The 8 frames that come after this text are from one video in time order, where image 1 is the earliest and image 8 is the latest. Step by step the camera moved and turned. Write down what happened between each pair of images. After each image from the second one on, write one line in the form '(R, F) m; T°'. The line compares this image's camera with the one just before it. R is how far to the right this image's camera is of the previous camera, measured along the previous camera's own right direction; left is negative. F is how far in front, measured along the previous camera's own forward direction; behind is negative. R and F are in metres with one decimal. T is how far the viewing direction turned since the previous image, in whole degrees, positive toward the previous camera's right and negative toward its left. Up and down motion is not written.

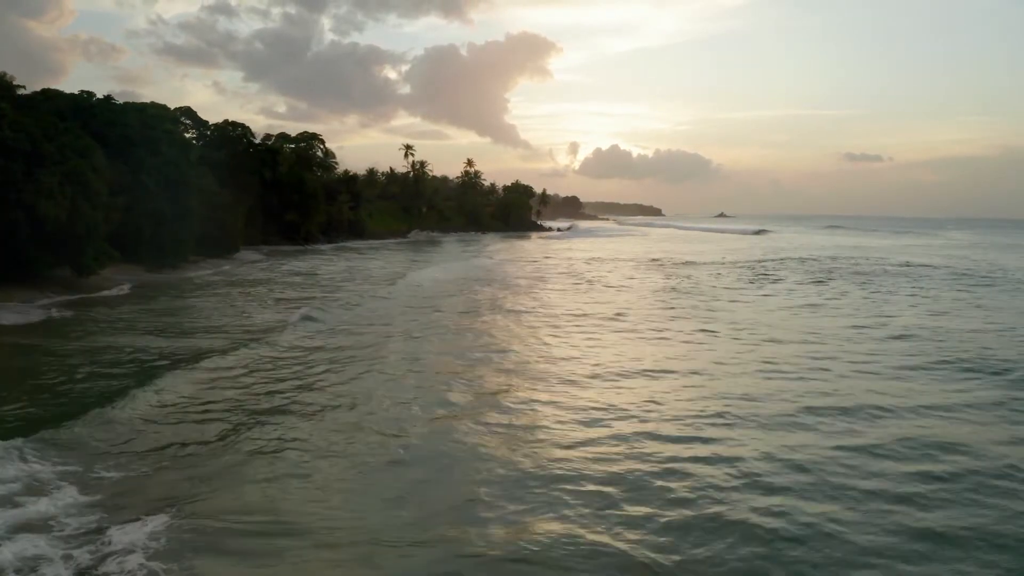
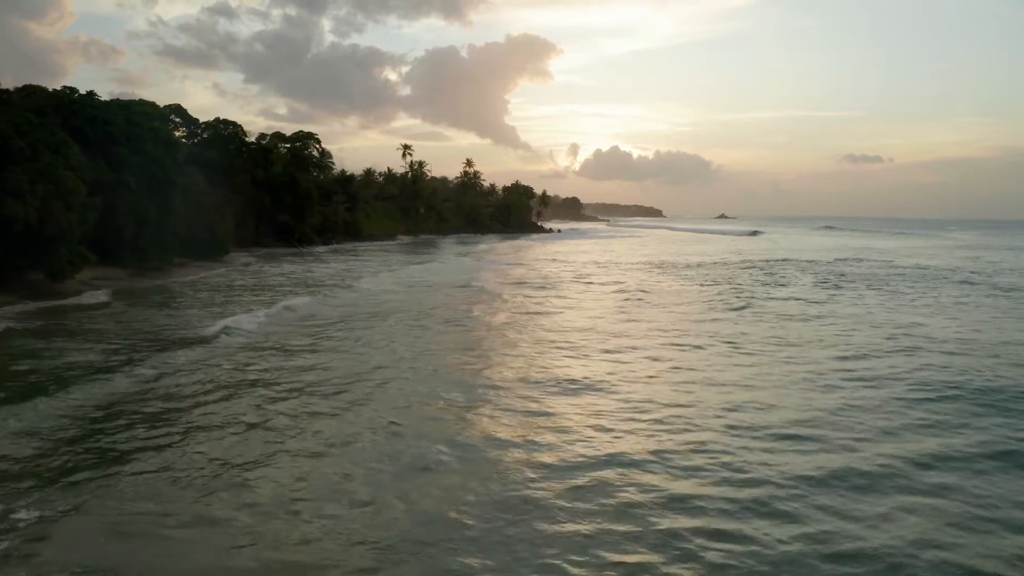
(+0.1, +1.2) m; 0°
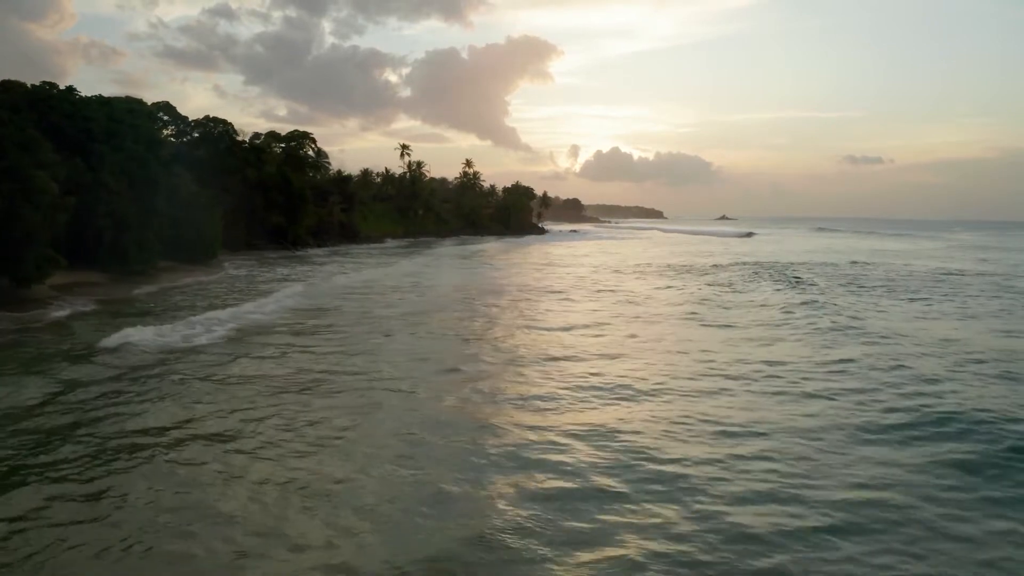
(0.0, +1.5) m; 0°
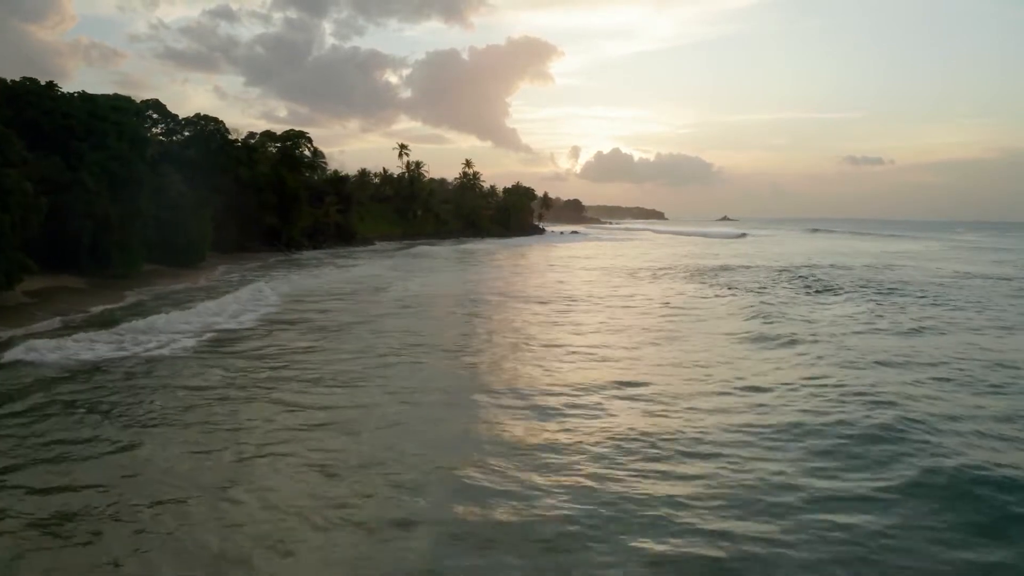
(0.0, +1.3) m; 0°
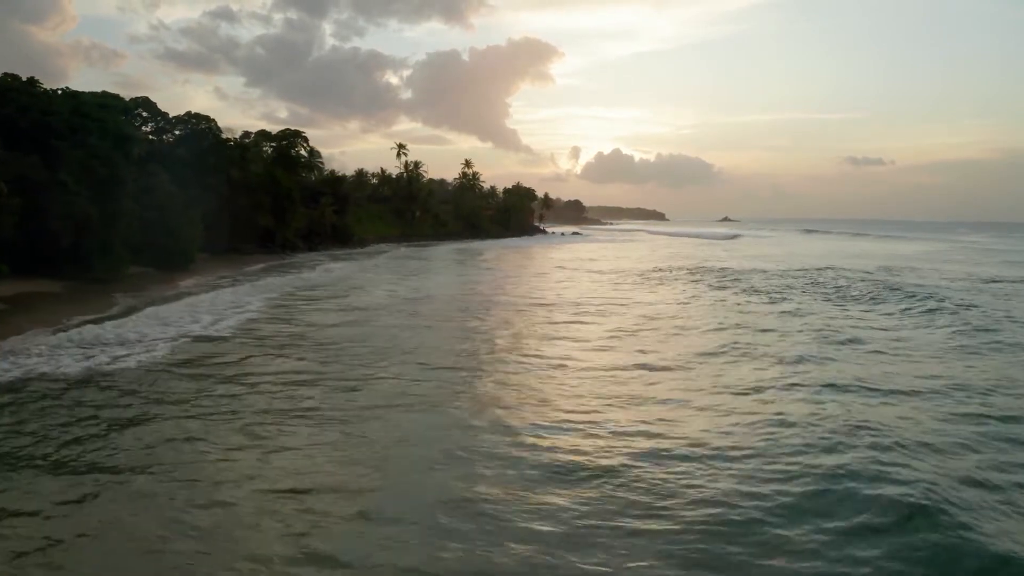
(0.0, +1.1) m; 0°
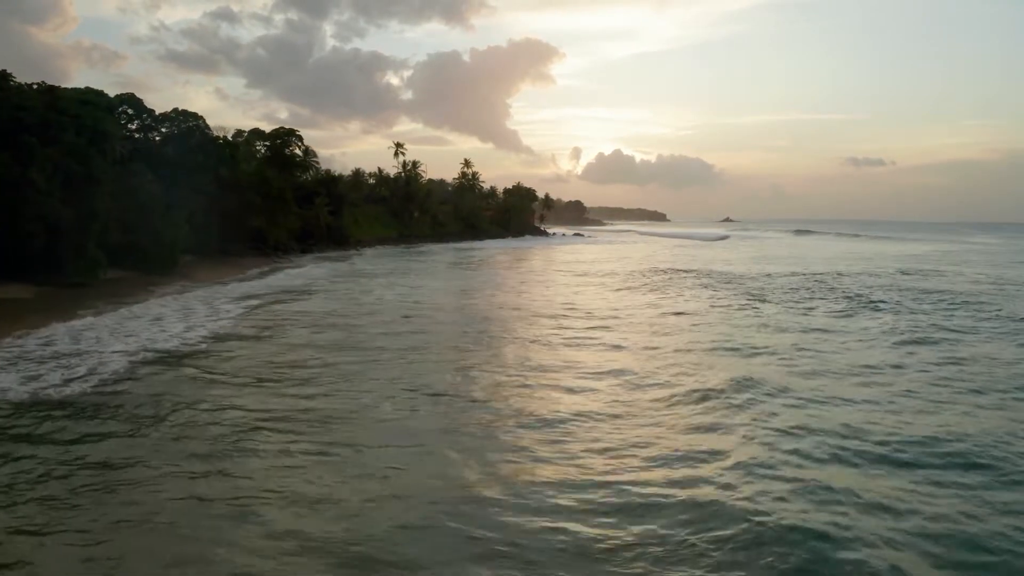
(0.0, +1.5) m; 0°
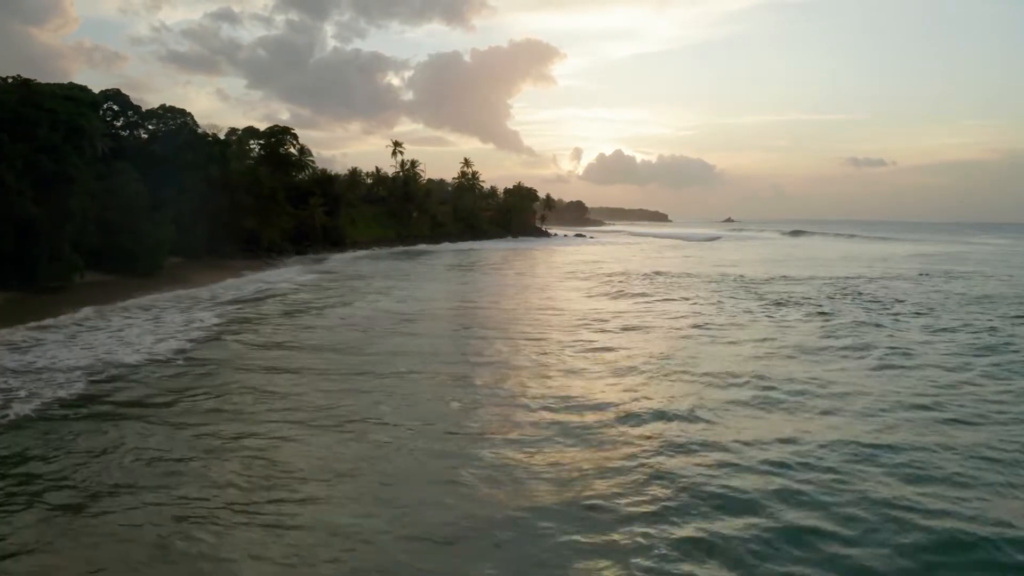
(0.0, +1.4) m; 0°
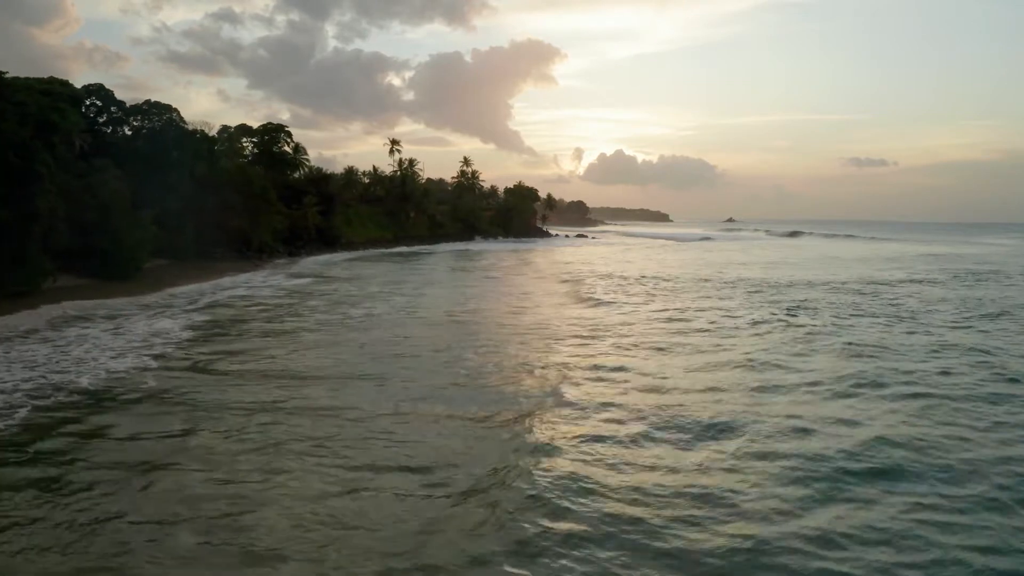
(0.0, +1.5) m; 0°
